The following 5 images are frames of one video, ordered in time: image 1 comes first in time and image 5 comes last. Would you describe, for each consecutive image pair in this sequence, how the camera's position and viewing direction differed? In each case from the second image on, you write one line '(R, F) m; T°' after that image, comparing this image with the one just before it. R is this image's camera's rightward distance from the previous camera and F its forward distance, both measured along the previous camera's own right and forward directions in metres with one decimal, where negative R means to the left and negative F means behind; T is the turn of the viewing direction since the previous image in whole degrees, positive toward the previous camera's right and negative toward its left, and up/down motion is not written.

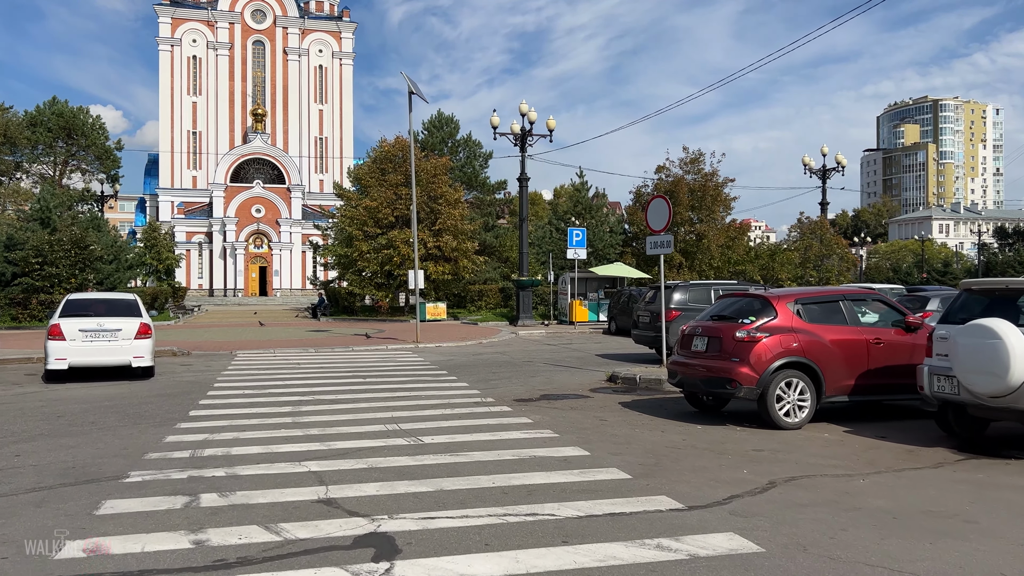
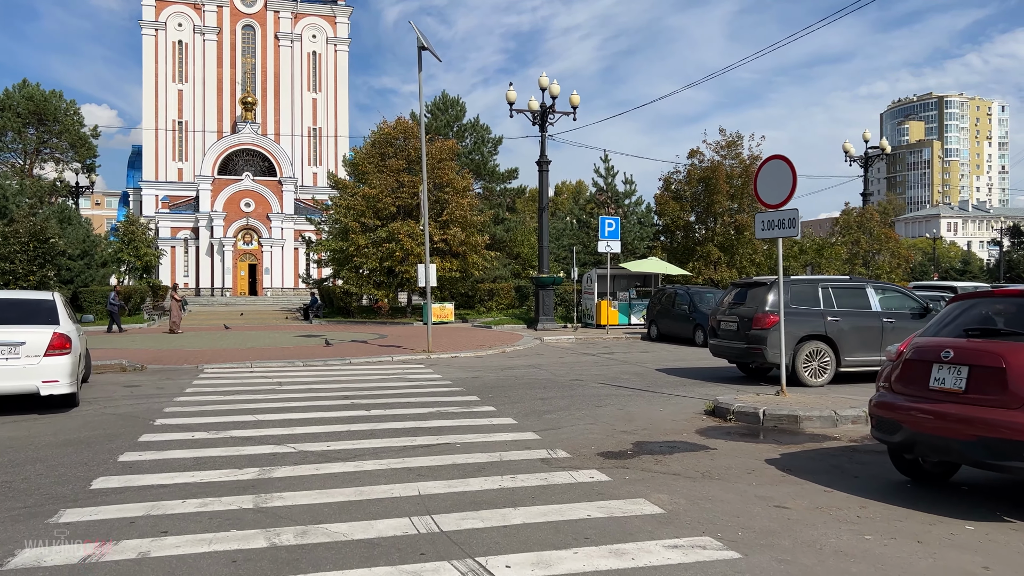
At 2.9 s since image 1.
(-0.8, +3.8) m; 0°
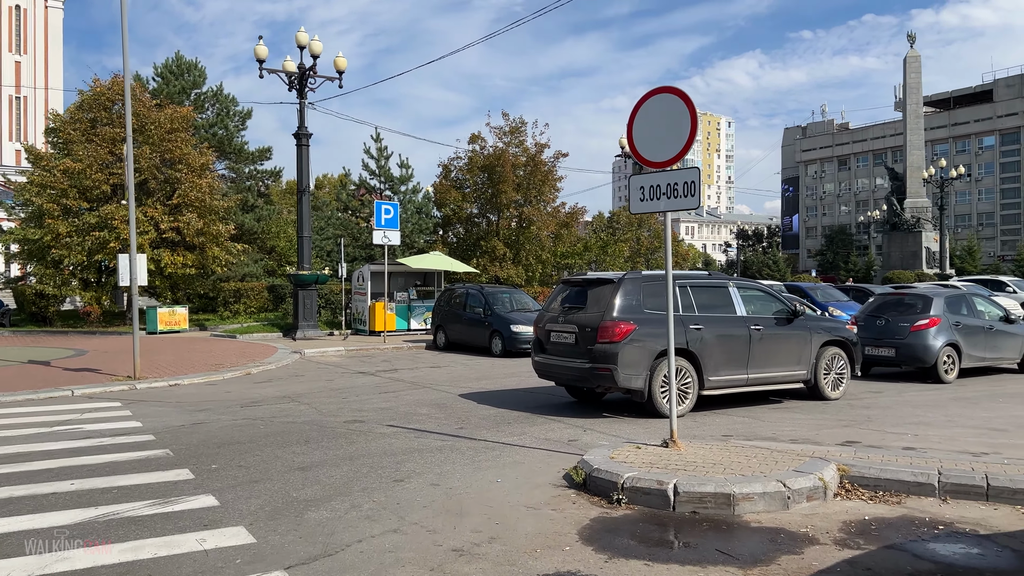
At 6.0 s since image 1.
(+0.2, +4.0) m; +17°
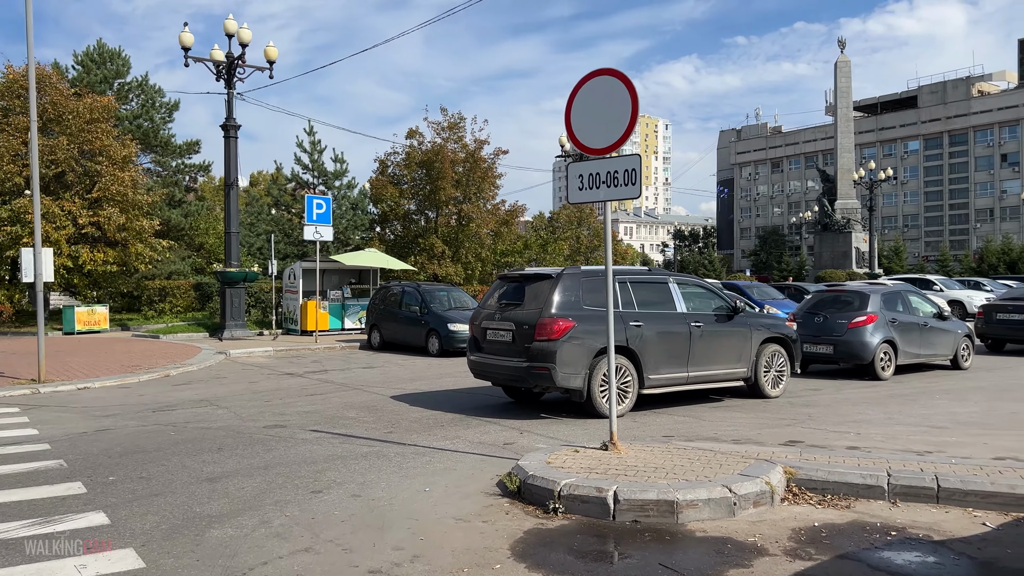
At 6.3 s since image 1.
(+0.1, +0.4) m; +4°
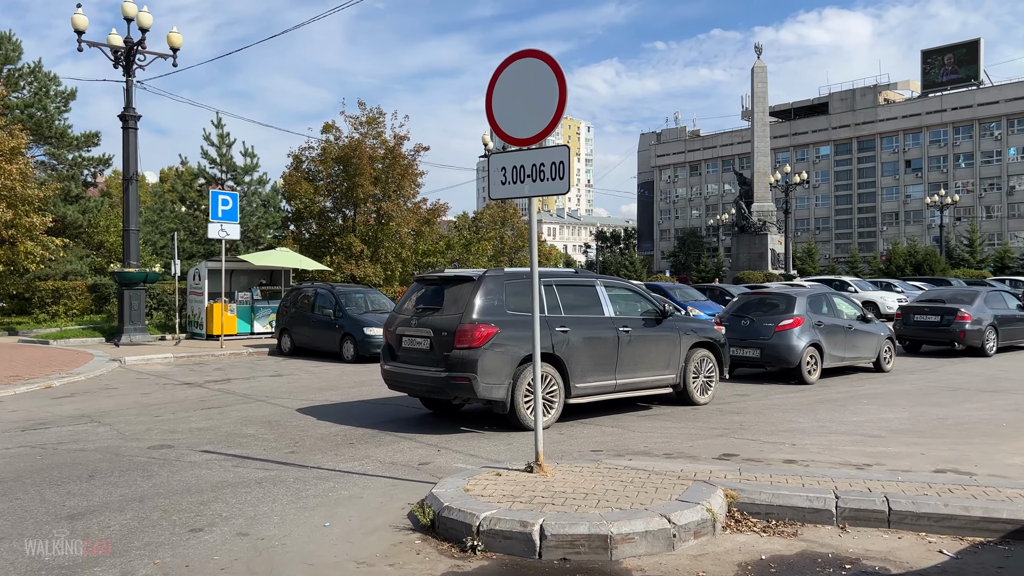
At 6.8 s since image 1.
(+0.1, +0.6) m; +5°
